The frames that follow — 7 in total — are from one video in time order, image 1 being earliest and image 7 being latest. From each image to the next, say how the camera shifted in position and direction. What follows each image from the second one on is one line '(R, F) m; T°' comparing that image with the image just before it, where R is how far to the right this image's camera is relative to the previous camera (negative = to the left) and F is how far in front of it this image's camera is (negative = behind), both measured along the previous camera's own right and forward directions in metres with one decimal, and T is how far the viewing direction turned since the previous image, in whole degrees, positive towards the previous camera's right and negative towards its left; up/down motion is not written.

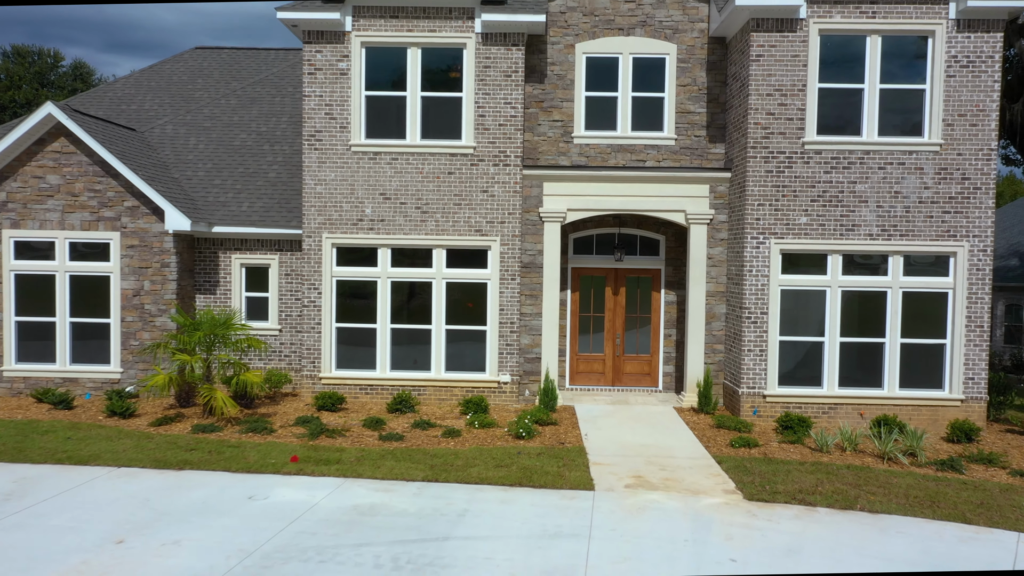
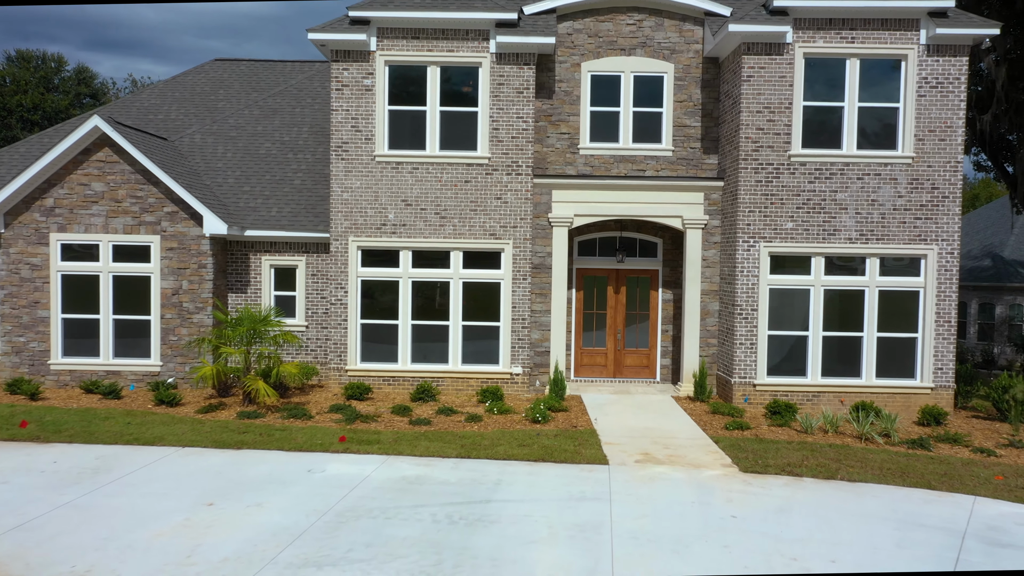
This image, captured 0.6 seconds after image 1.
(-0.4, -1.0) m; +1°
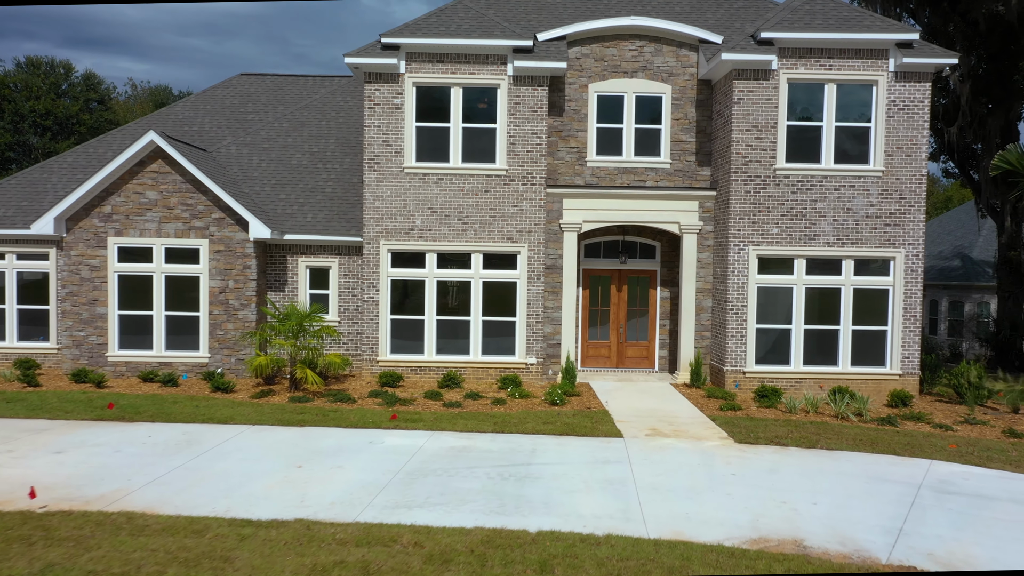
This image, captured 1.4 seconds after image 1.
(-0.6, -1.4) m; +1°
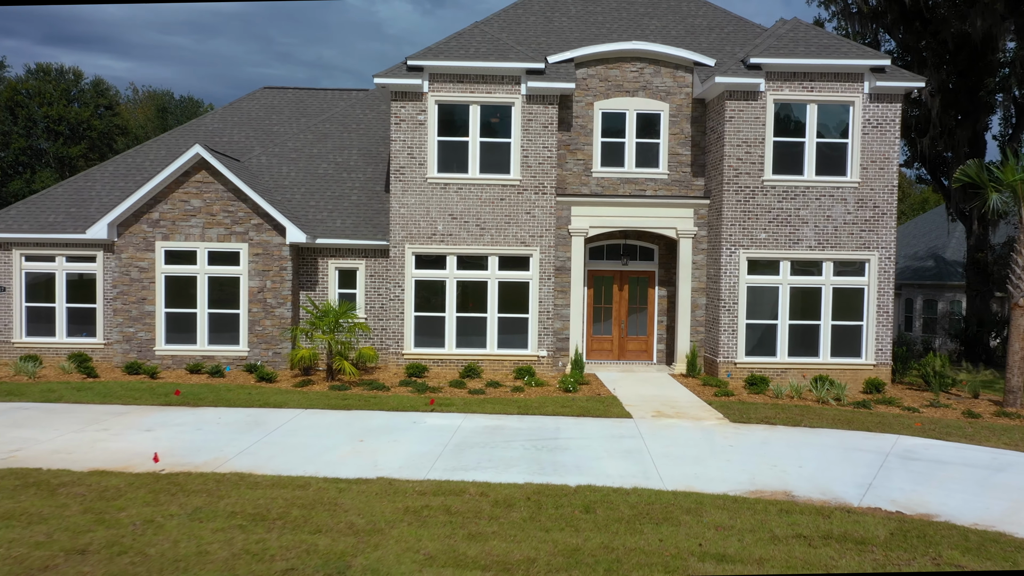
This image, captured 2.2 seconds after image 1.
(-0.6, -1.4) m; +1°
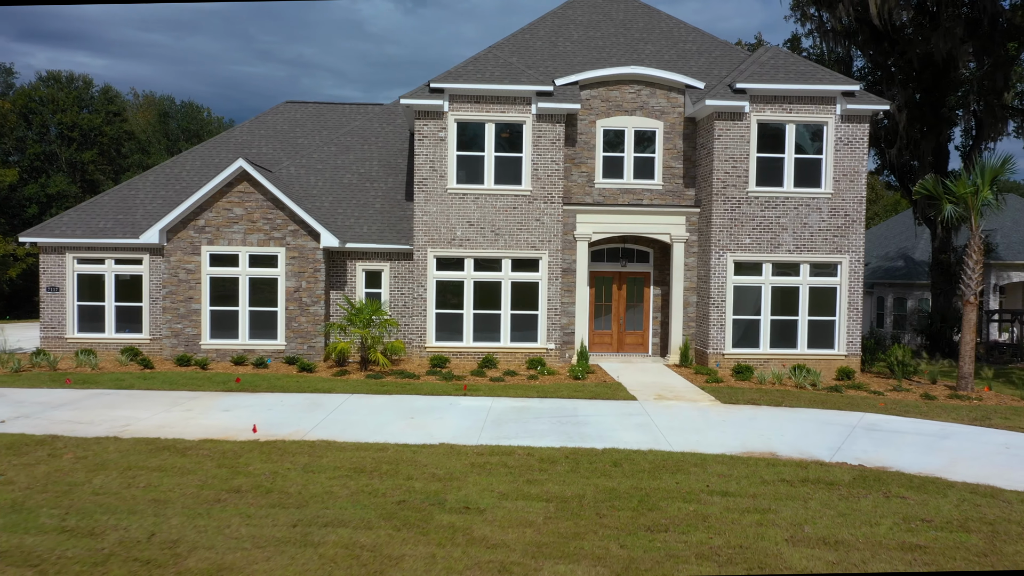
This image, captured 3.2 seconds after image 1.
(-0.7, -1.8) m; +1°
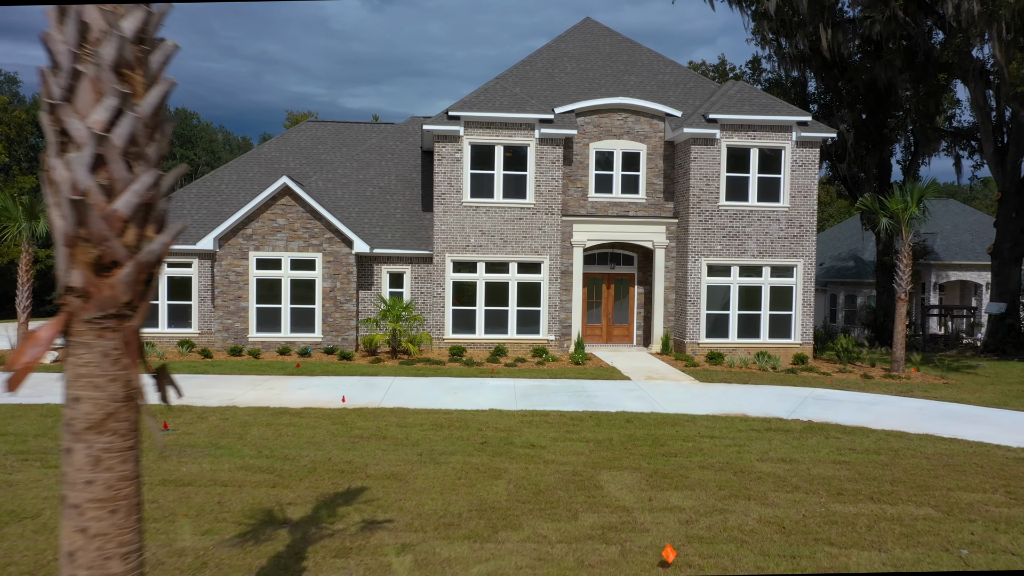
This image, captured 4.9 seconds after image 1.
(-1.0, -2.8) m; +3°
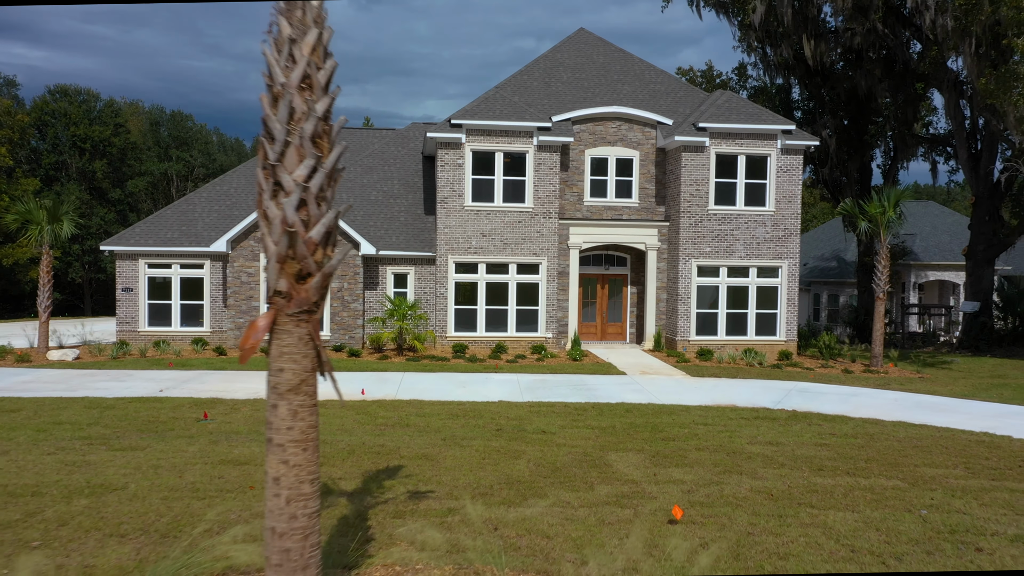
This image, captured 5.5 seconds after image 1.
(-0.3, -1.0) m; +1°
